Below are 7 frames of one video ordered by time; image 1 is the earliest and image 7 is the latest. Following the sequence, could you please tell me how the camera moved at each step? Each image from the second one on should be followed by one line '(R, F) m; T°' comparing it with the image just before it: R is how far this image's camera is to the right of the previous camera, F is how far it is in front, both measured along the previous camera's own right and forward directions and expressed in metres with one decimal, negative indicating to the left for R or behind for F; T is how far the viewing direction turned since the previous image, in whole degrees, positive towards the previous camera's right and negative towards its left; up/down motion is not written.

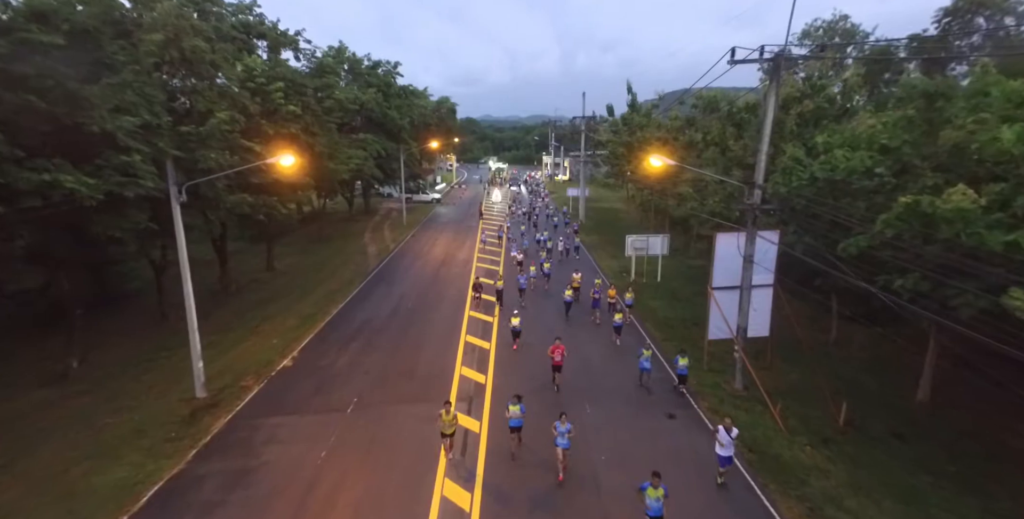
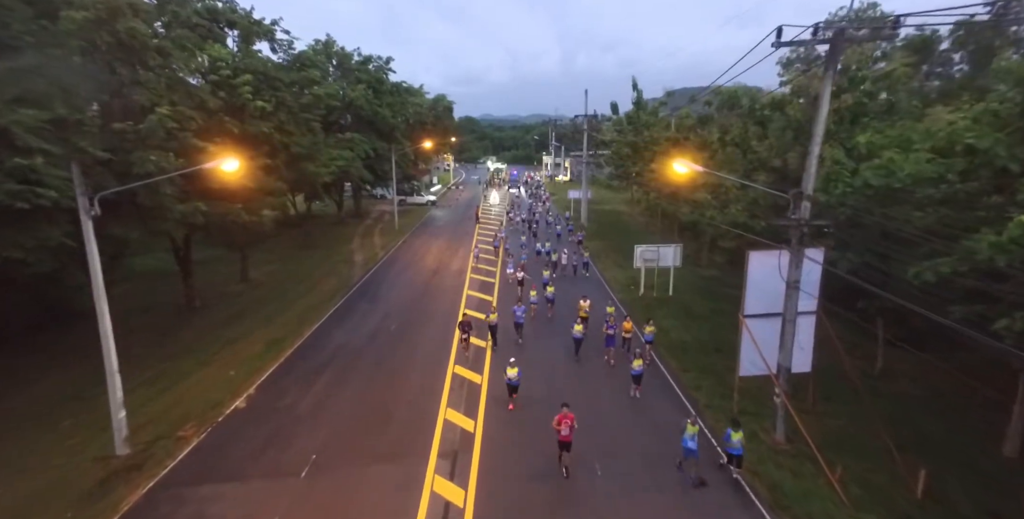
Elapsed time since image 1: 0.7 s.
(+0.1, +2.4) m; 0°
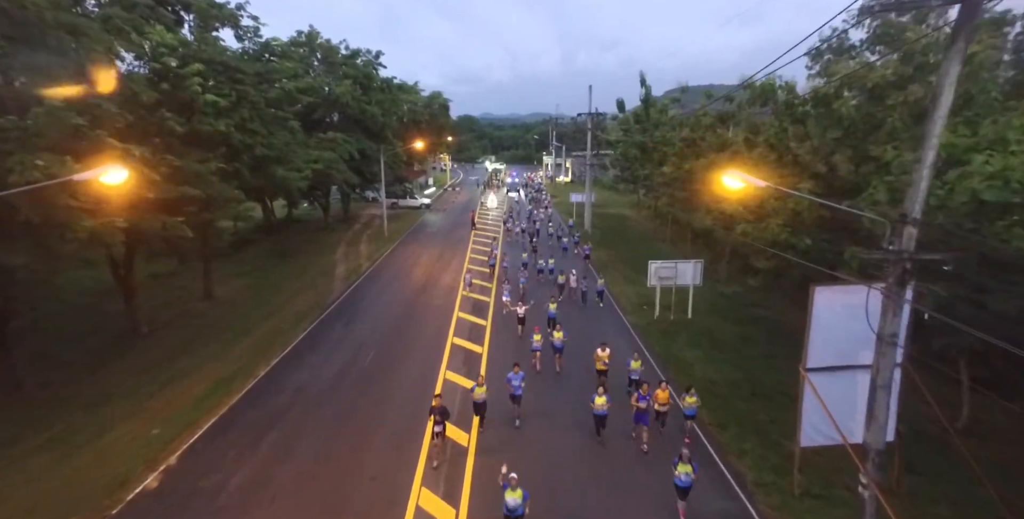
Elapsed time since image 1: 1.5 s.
(+0.1, +3.0) m; 0°
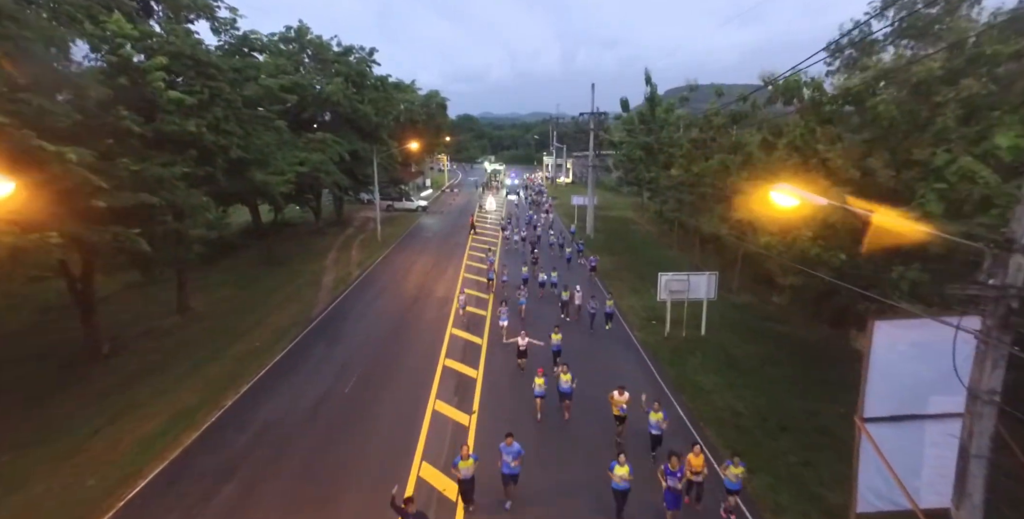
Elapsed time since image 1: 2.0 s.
(+0.1, +1.7) m; 0°
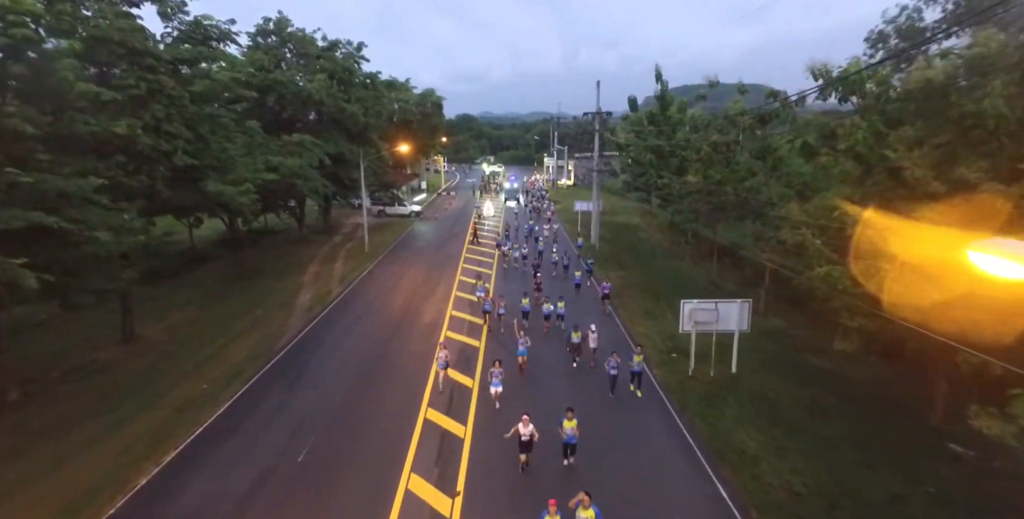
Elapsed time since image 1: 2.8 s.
(+0.1, +3.0) m; 0°
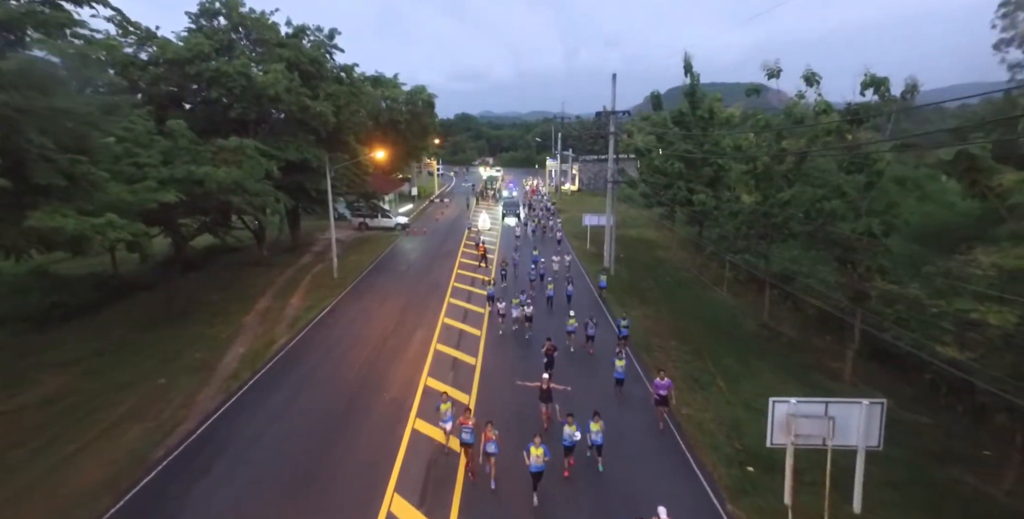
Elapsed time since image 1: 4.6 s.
(+0.1, +6.2) m; 0°
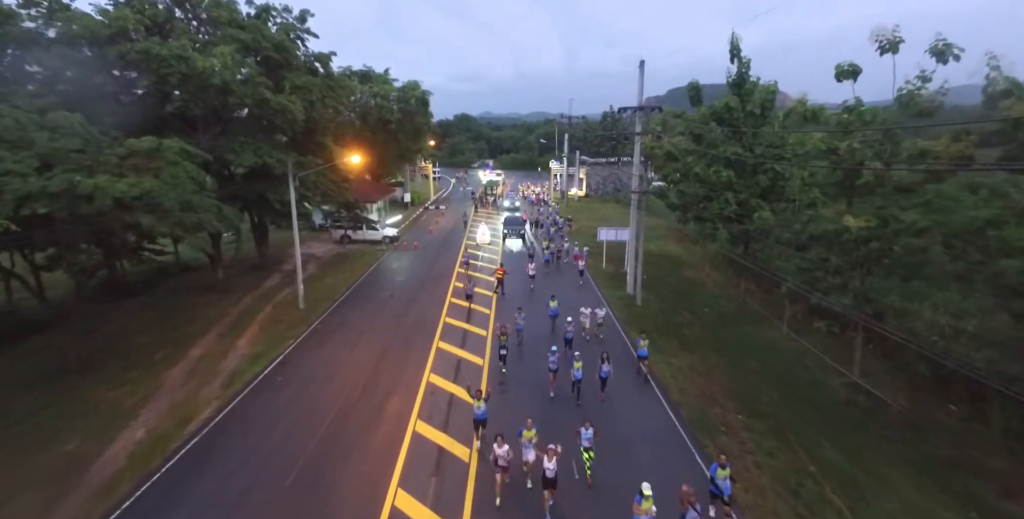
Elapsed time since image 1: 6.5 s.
(-0.3, +5.8) m; 0°
